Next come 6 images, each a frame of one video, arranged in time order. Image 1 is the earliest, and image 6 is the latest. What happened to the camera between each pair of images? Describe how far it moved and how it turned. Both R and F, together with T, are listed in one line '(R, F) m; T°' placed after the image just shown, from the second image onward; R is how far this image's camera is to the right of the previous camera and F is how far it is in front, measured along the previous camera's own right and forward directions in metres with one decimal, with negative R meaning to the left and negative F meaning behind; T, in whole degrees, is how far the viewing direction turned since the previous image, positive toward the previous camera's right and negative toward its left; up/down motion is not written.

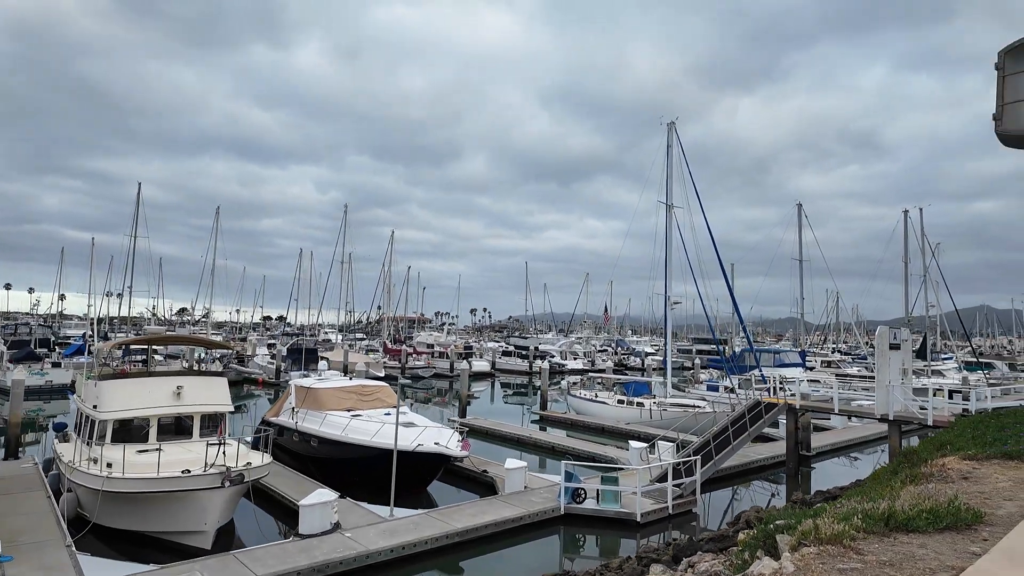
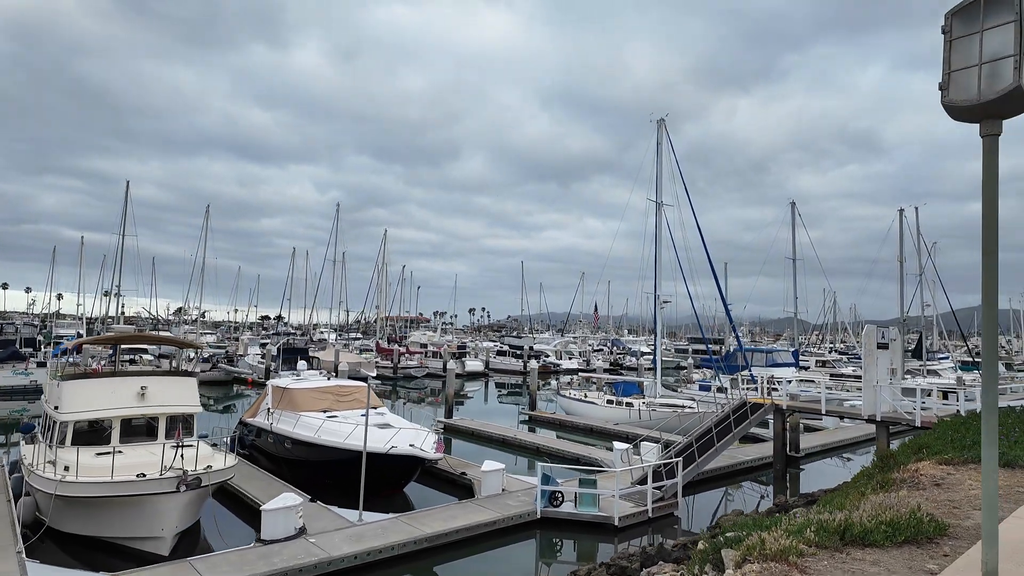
(+0.5, +0.3) m; 0°
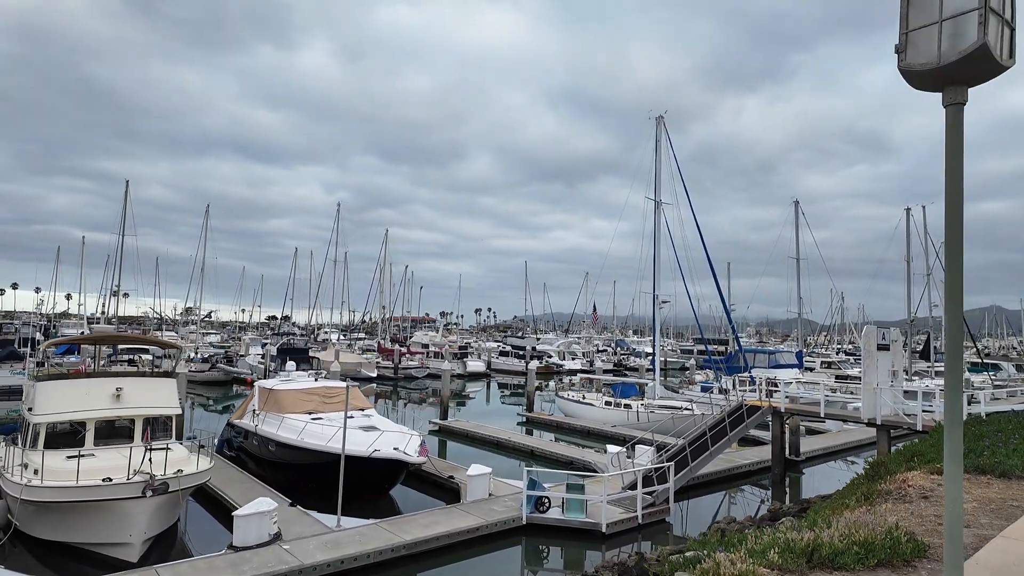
(+0.5, +0.3) m; -1°
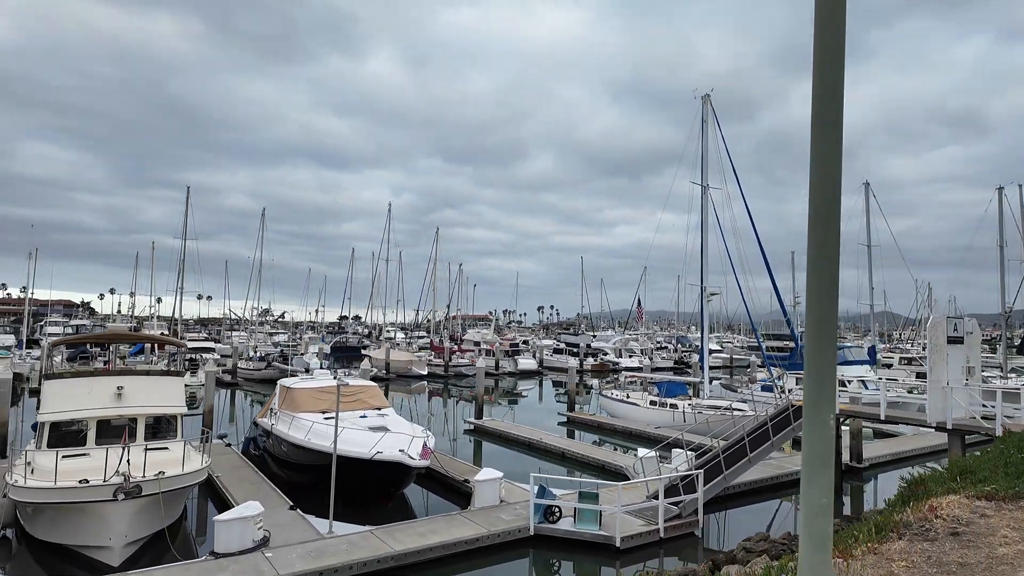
(+1.2, +1.0) m; -6°
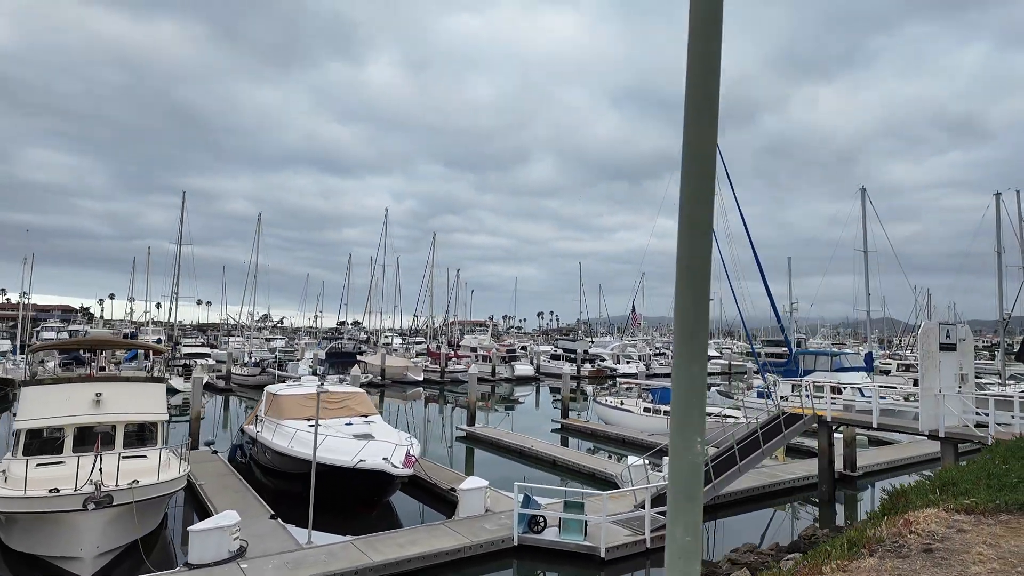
(+0.3, +0.2) m; 0°
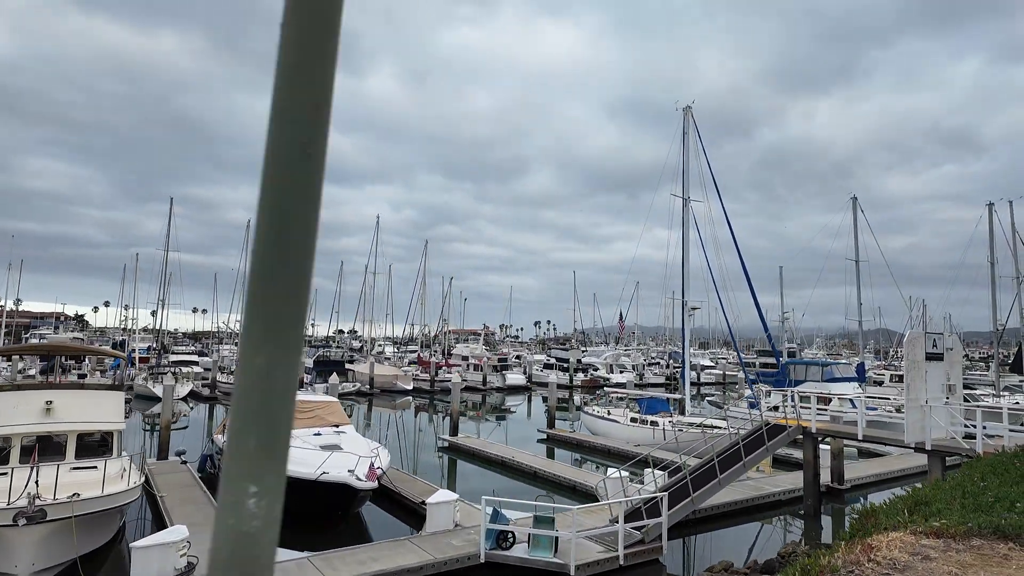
(+0.5, +0.4) m; 0°
